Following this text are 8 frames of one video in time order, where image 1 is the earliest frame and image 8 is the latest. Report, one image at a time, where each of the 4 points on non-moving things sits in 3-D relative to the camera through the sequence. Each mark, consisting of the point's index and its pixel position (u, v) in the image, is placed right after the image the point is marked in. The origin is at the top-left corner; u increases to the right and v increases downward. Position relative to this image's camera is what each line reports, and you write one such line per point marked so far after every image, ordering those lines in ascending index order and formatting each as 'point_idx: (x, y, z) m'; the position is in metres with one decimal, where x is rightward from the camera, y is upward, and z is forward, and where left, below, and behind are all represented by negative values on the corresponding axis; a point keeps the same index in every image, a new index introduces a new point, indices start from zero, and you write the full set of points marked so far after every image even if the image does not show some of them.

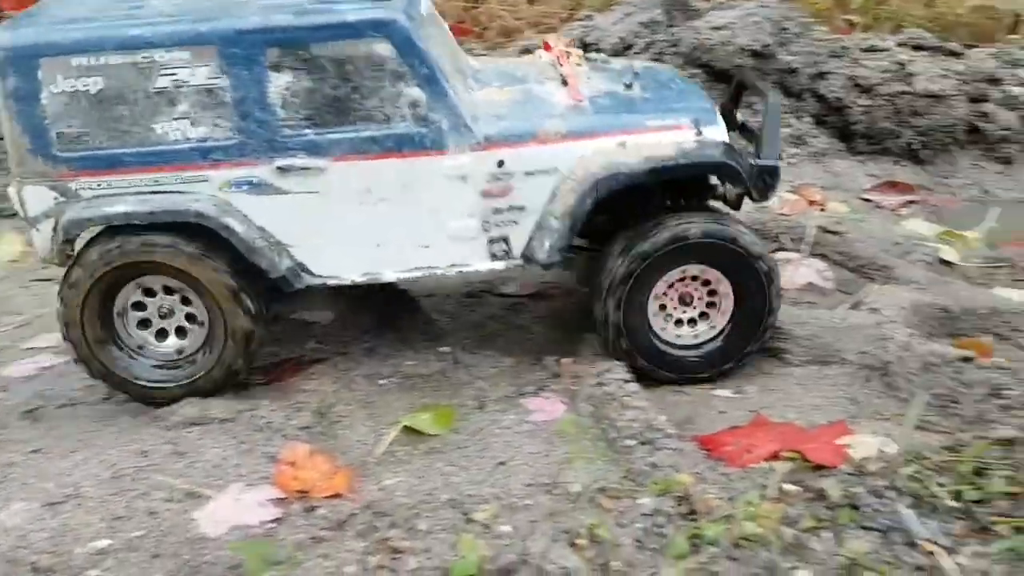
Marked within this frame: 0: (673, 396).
0: (+0.4, -0.3, +2.2) m
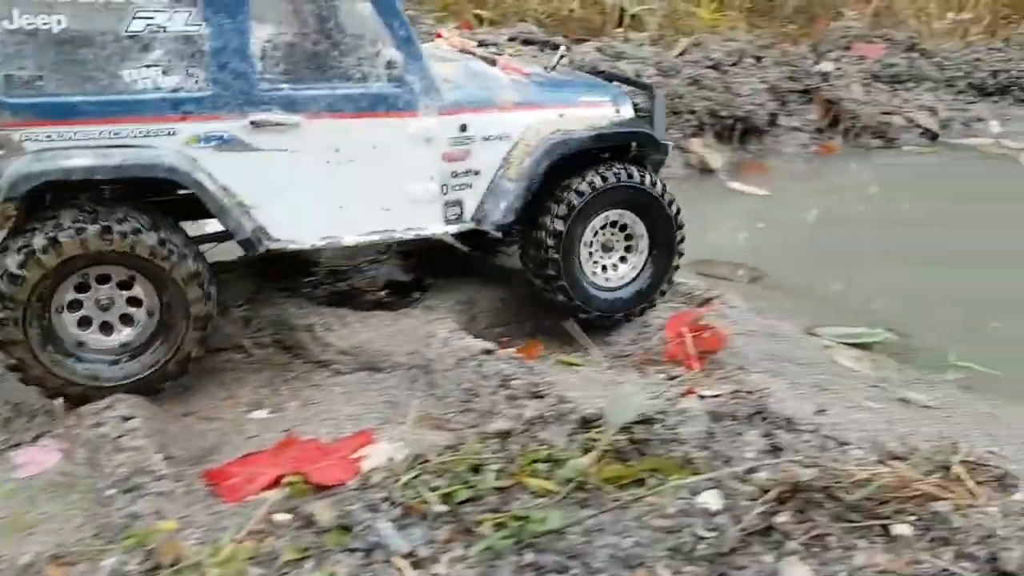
0: (-0.7, -0.3, +2.0) m
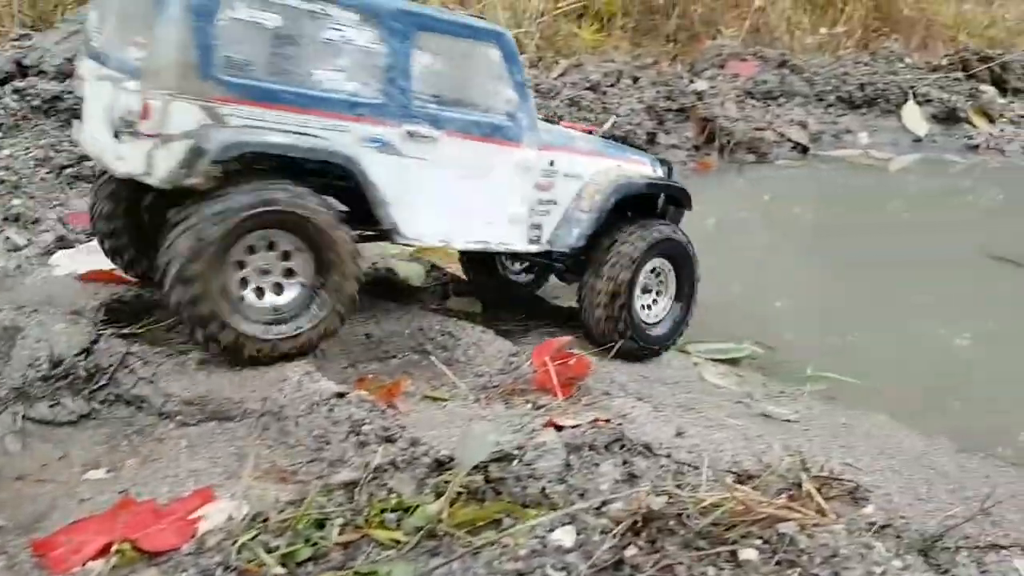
0: (-1.0, -0.4, +1.9) m
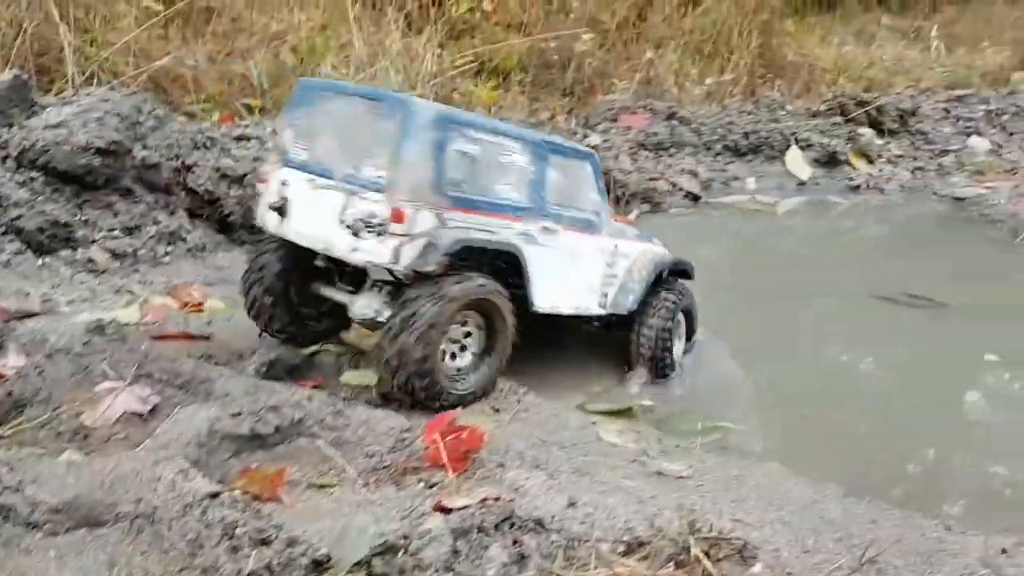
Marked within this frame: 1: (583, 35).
0: (-1.2, -0.7, +1.7) m
1: (+0.9, +2.8, +9.6) m
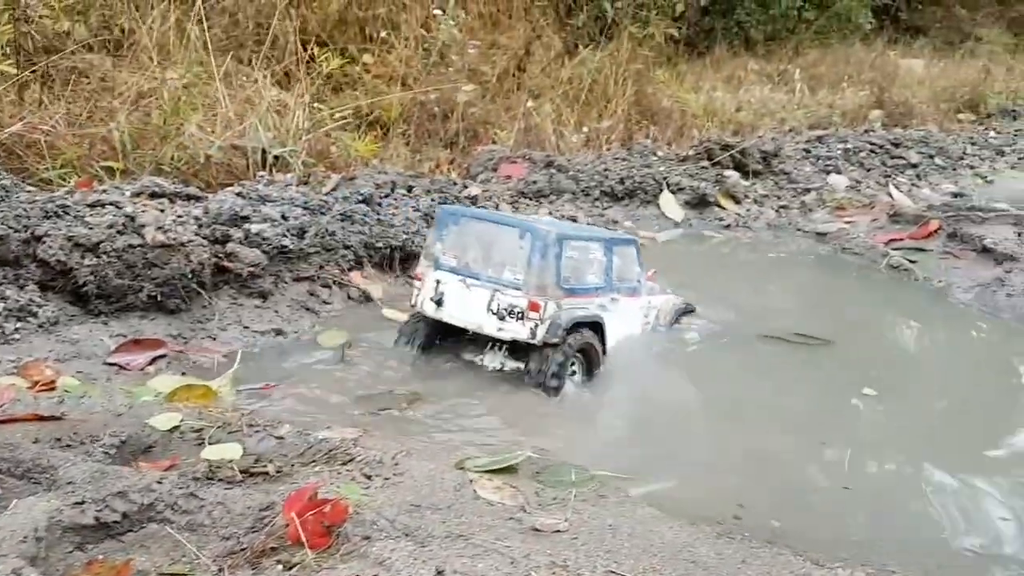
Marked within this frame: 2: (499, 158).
0: (-1.5, -0.9, +1.5) m
1: (-0.5, +2.2, +9.7) m
2: (-0.1, +1.0, +6.9) m
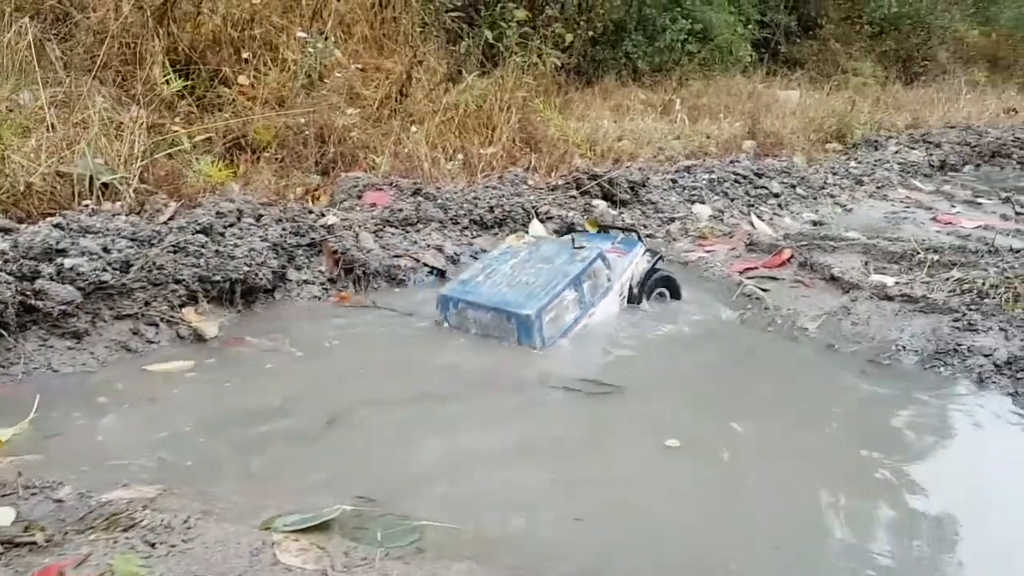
0: (-1.9, -1.0, +1.1) m
1: (-1.8, +1.9, +9.4) m
2: (-1.1, +0.8, +6.6) m
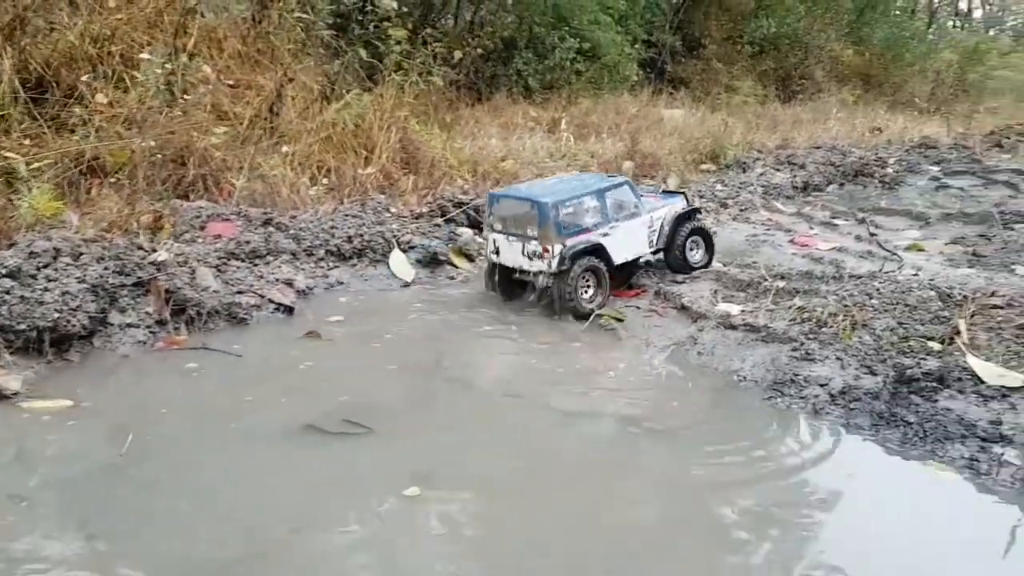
0: (-2.3, -1.2, +0.7) m
1: (-3.1, +1.6, +9.1) m
2: (-2.2, +0.5, +6.3) m
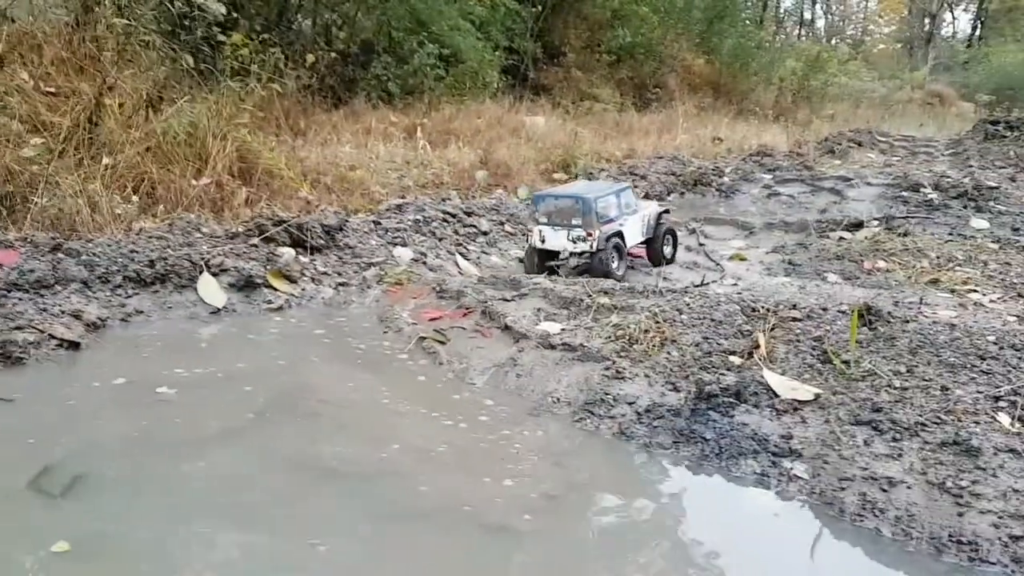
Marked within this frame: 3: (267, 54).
0: (-2.7, -1.3, +0.3) m
1: (-4.7, +1.3, +8.4) m
2: (-3.4, +0.3, +5.8) m
3: (-3.7, +3.4, +13.1) m
